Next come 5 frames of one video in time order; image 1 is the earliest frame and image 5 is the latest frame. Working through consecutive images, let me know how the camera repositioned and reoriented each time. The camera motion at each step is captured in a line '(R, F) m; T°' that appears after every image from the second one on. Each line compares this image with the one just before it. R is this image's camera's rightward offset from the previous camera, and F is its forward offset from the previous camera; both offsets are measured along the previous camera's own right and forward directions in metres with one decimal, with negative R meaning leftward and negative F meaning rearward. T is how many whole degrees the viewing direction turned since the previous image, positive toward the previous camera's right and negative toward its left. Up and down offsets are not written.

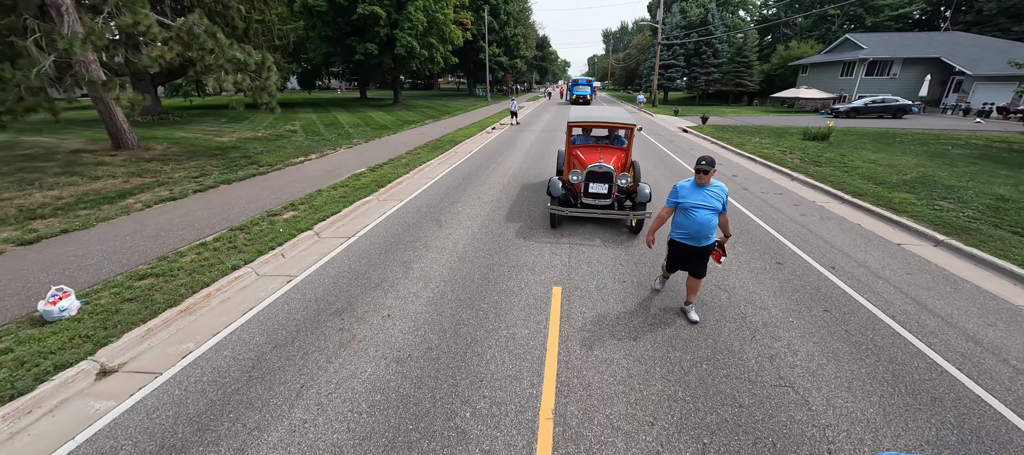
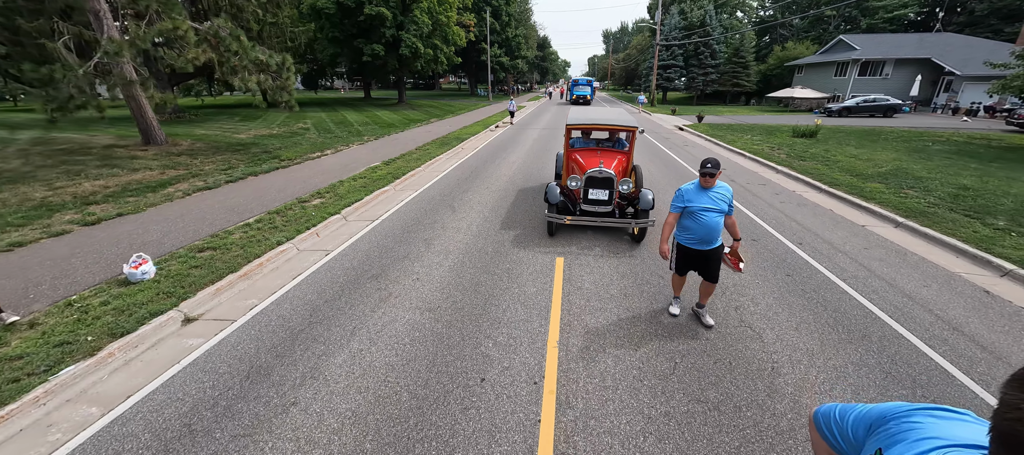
(-0.1, -0.8) m; 0°
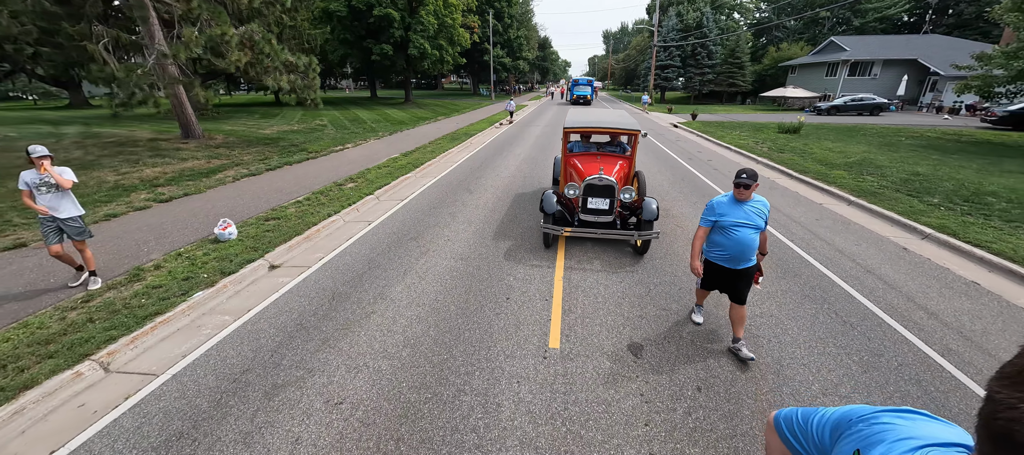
(-0.2, -1.3) m; 0°
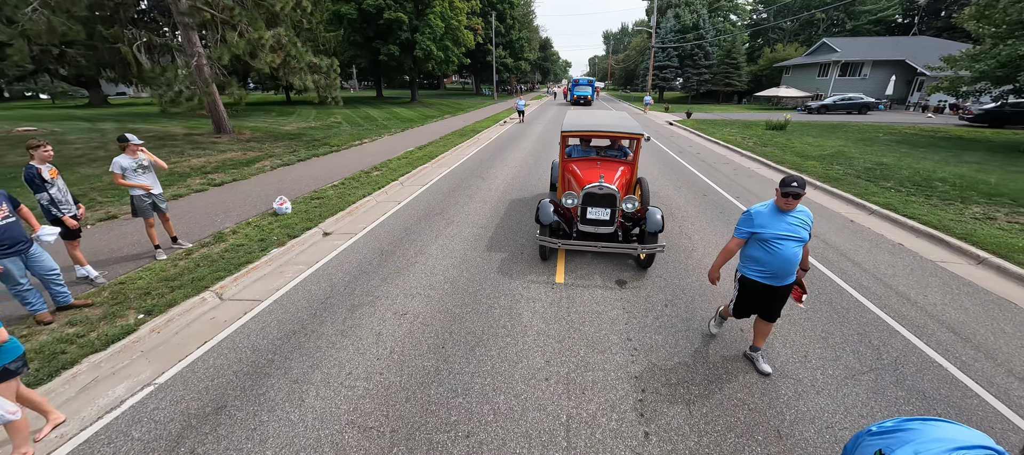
(-0.2, -1.2) m; 0°
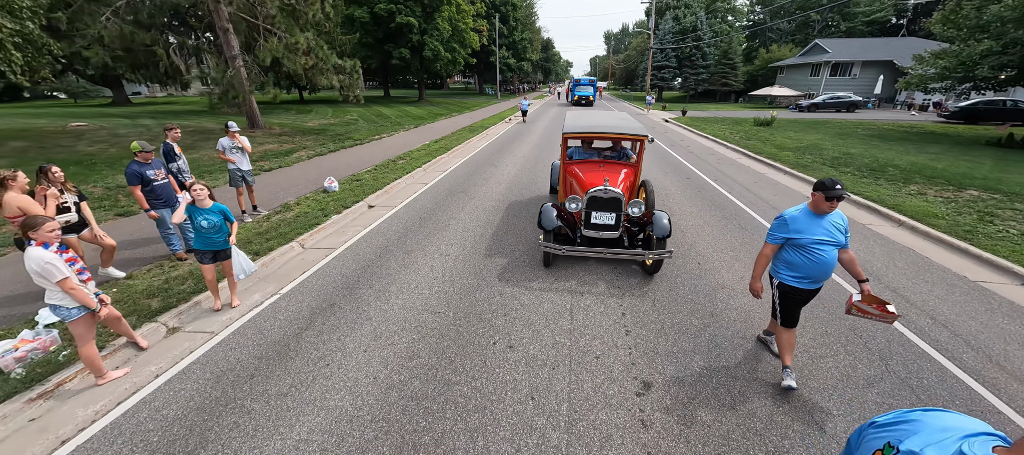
(-0.3, -1.5) m; 0°
